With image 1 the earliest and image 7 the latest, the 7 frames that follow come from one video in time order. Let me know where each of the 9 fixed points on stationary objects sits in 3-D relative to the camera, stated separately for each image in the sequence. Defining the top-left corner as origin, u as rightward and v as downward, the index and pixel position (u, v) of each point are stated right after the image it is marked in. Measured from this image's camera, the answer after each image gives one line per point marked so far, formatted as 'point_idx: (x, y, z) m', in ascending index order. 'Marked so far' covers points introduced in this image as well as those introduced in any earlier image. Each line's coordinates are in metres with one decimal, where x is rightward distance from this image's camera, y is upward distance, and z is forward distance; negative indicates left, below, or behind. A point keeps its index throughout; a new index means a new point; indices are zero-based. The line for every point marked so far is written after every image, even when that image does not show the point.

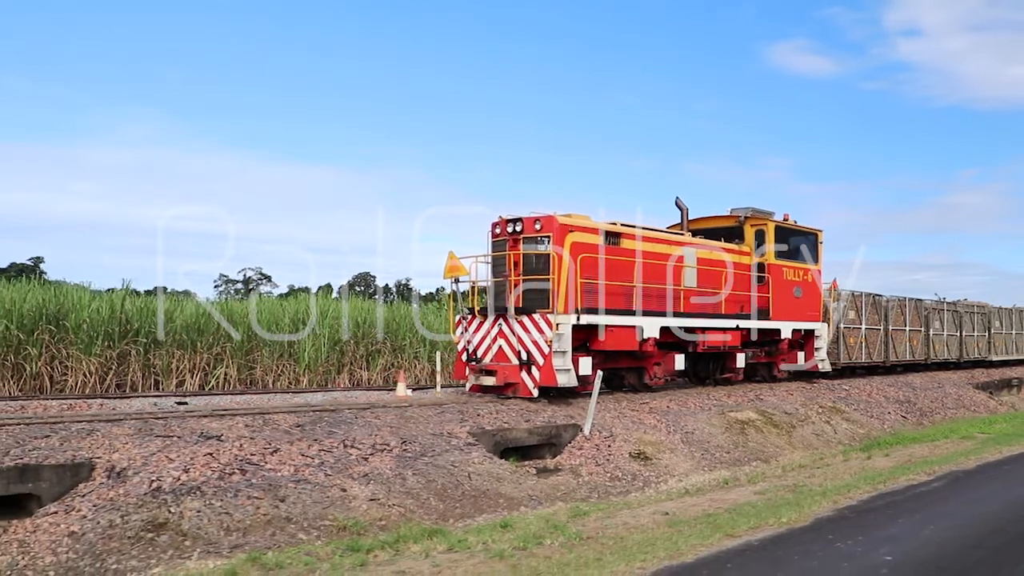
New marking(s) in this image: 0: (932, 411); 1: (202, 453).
0: (+10.6, -3.1, +19.8) m
1: (-3.4, -1.8, +8.6) m
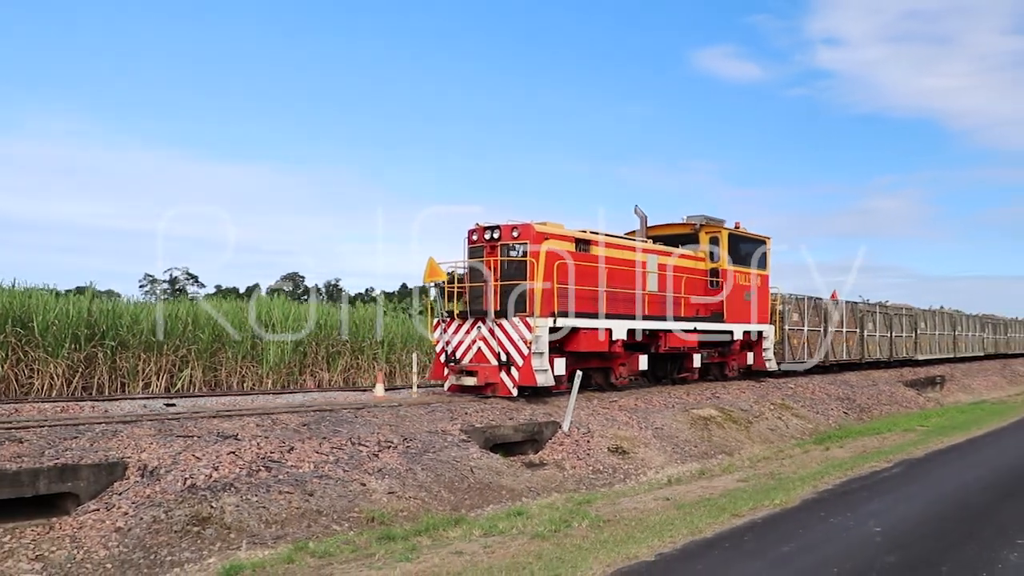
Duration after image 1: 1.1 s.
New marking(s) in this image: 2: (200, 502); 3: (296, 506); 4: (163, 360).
0: (+9.7, -3.2, +21.4) m
1: (-3.3, -1.9, +9.0) m
2: (-3.1, -2.1, +7.8) m
3: (-2.2, -2.2, +8.0) m
4: (-8.9, -1.8, +19.9) m
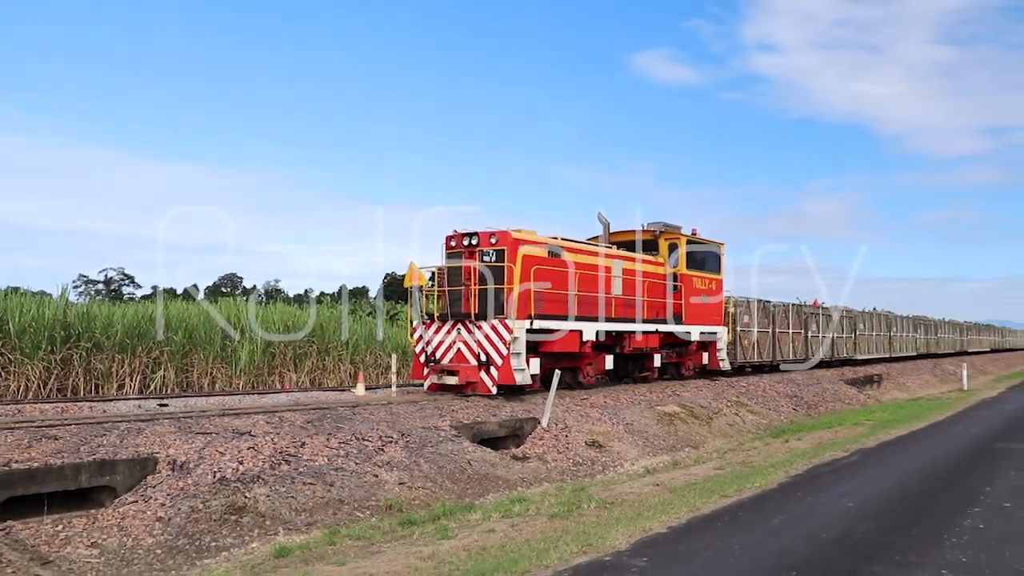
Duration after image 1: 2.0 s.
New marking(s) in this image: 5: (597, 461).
0: (+8.8, -3.4, +22.8) m
1: (-3.3, -1.9, +9.6) m
2: (-3.0, -2.2, +8.4) m
3: (-2.1, -2.3, +8.7) m
4: (-9.7, -1.9, +20.0) m
5: (+1.4, -2.9, +13.2) m
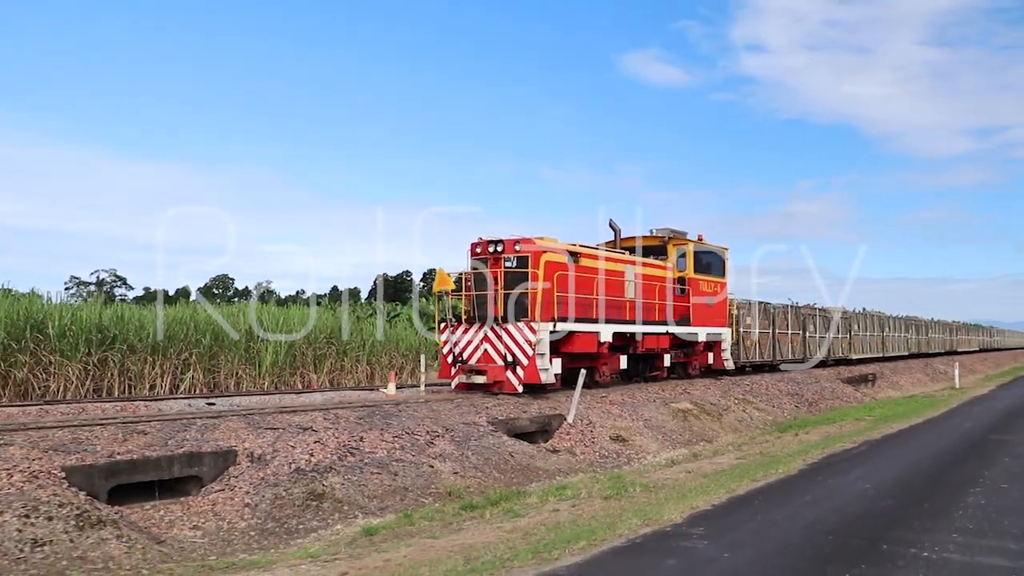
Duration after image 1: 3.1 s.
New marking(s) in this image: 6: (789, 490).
0: (+9.2, -3.4, +23.9) m
1: (-2.7, -2.0, +10.5) m
2: (-2.4, -2.3, +9.3) m
3: (-1.5, -2.4, +9.6) m
4: (-9.2, -2.0, +20.8) m
5: (+2.0, -3.0, +14.1) m
6: (+2.9, -2.1, +8.3) m
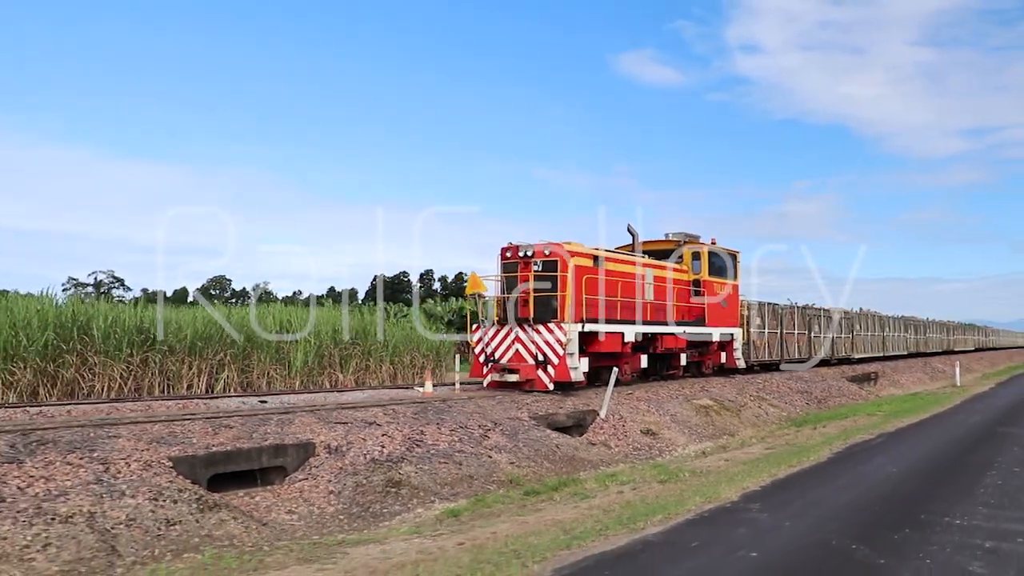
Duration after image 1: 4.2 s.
0: (+9.9, -3.5, +24.9) m
1: (-1.9, -2.1, +11.4) m
2: (-1.6, -2.4, +10.2) m
3: (-0.8, -2.5, +10.5) m
4: (-8.6, -2.1, +21.7) m
5: (+2.7, -3.1, +15.1) m
6: (+3.7, -2.2, +9.2) m
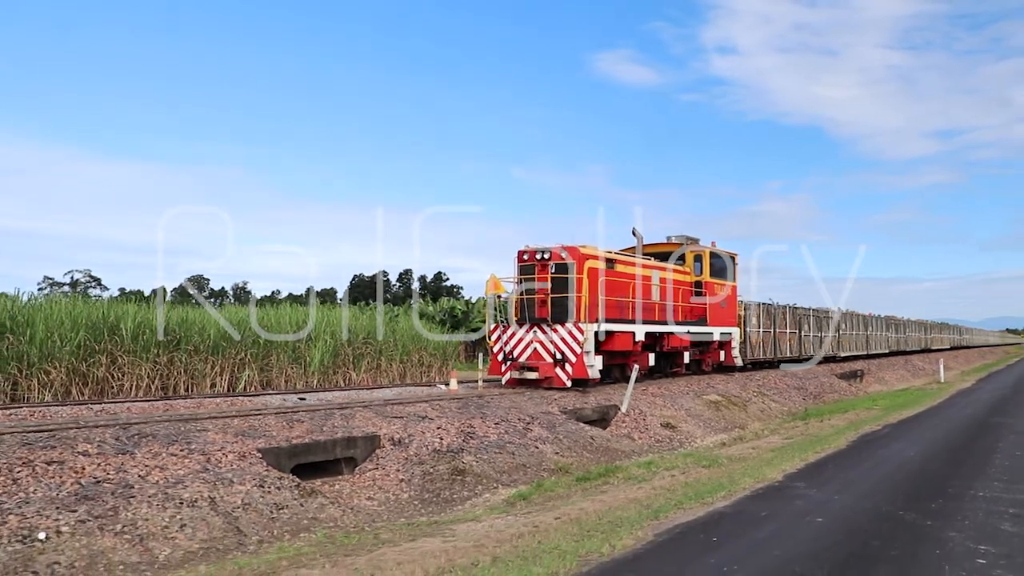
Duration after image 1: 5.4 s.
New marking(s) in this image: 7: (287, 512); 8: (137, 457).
0: (+10.2, -3.5, +26.1) m
1: (-1.2, -2.2, +12.3) m
2: (-0.9, -2.4, +11.1) m
3: (0.0, -2.5, +11.5) m
4: (-8.1, -2.1, +22.4) m
5: (+3.3, -3.1, +16.1) m
6: (+4.4, -2.2, +10.3) m
7: (-2.4, -2.4, +8.5) m
8: (-4.1, -1.9, +8.7) m
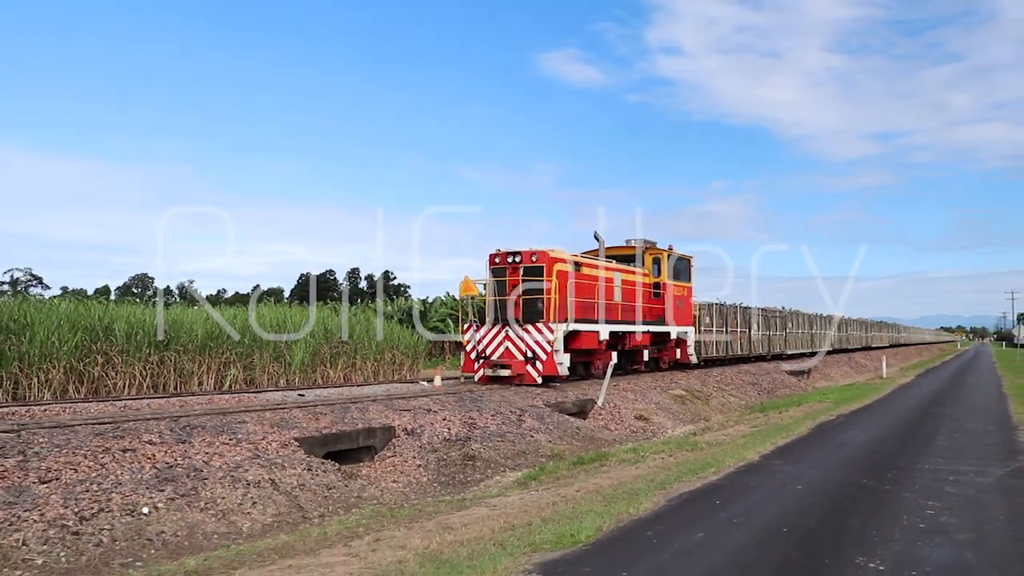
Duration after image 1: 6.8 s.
0: (+9.3, -3.6, +28.0) m
1: (-1.2, -2.2, +13.5) m
2: (-0.8, -2.5, +12.4) m
3: (0.0, -2.6, +12.8) m
4: (-8.8, -2.2, +23.2) m
5: (+3.0, -3.2, +17.6) m
6: (+4.5, -2.3, +11.9) m
7: (-2.2, -2.5, +9.7) m
8: (-3.9, -1.9, +9.7) m
